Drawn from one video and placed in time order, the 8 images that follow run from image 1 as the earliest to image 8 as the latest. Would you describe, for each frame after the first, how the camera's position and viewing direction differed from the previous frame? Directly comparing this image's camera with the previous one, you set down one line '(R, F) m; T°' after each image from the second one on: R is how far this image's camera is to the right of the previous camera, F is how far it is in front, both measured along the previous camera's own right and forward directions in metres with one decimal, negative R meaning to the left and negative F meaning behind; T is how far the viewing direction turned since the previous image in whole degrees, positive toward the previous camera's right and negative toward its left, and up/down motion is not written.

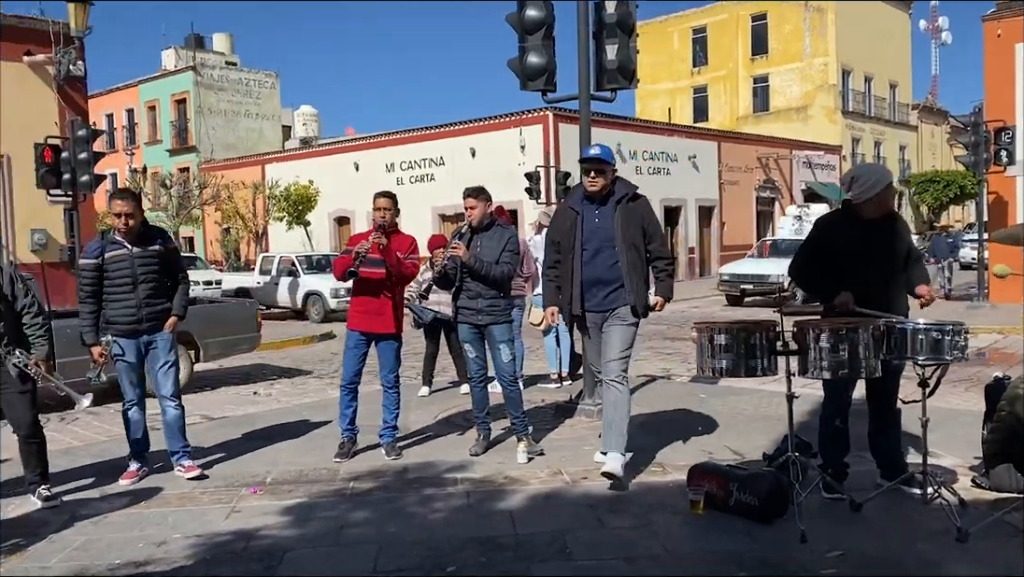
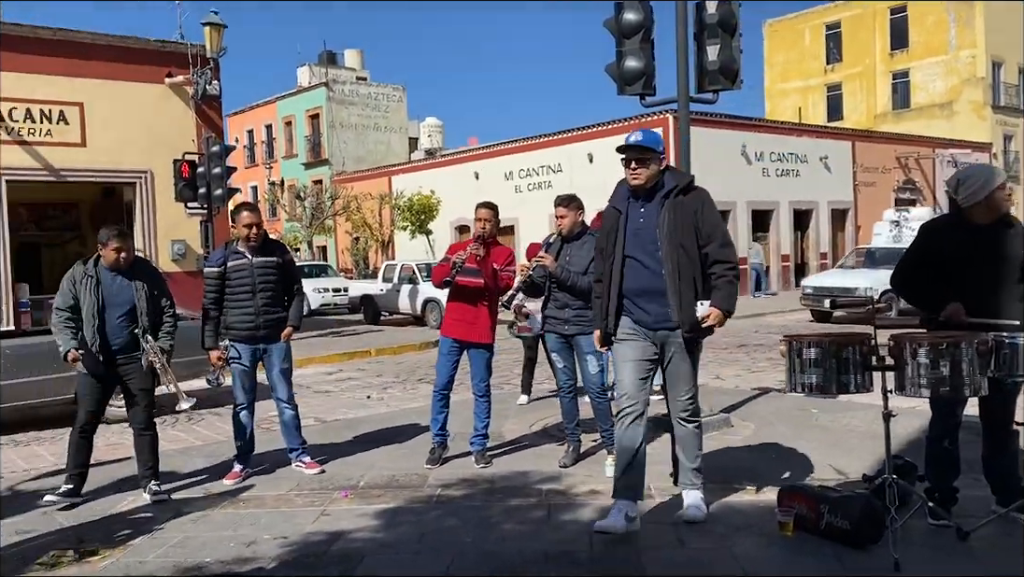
(+0.2, +0.1) m; -8°
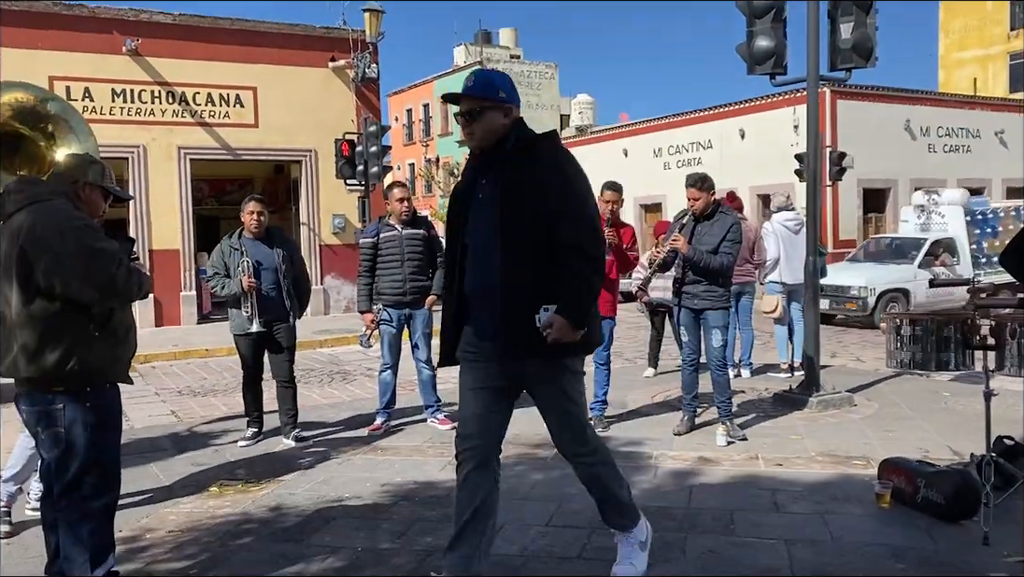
(+0.2, -0.3) m; -10°
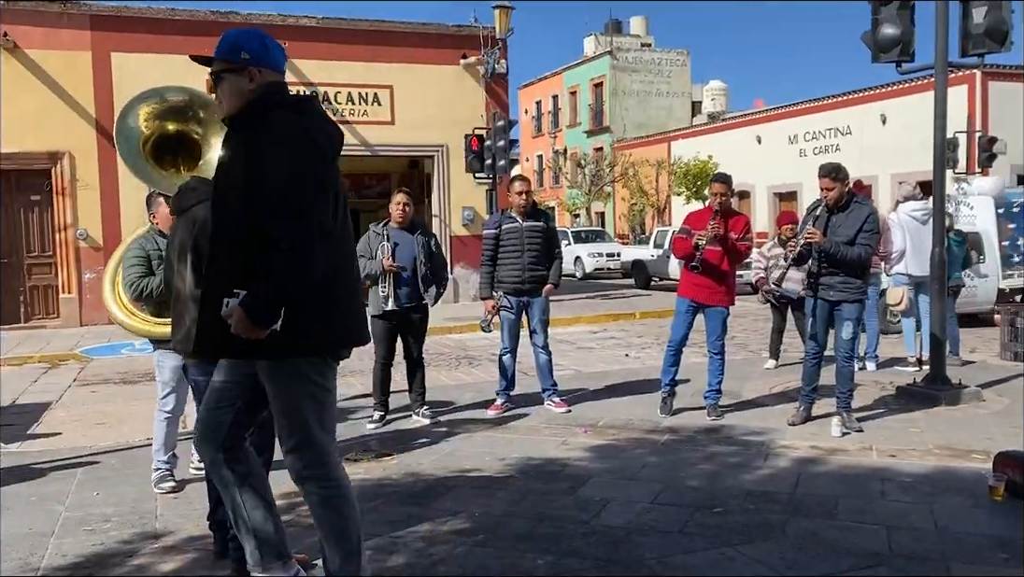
(+0.1, -0.3) m; -9°
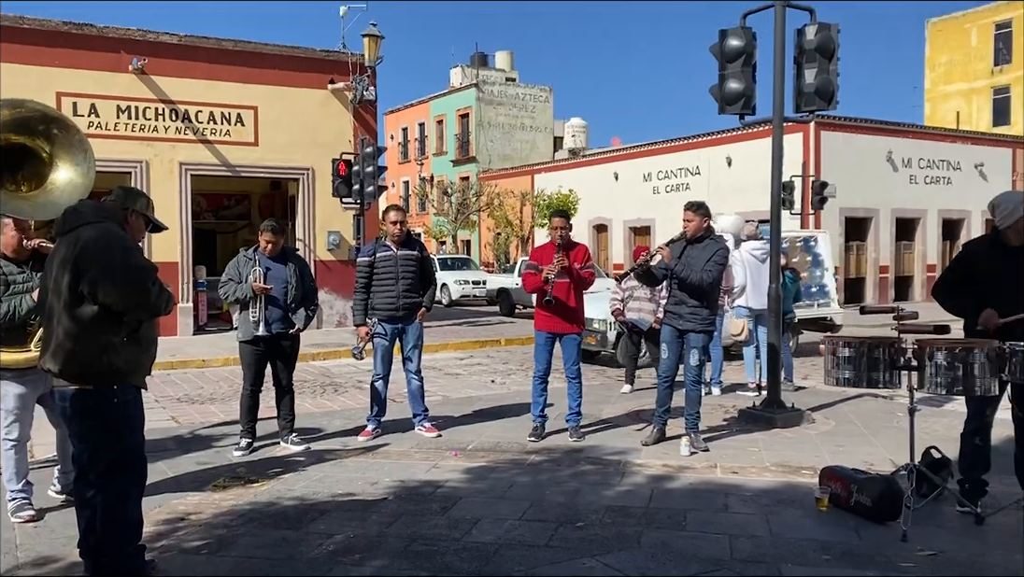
(-0.1, -0.2) m; +9°
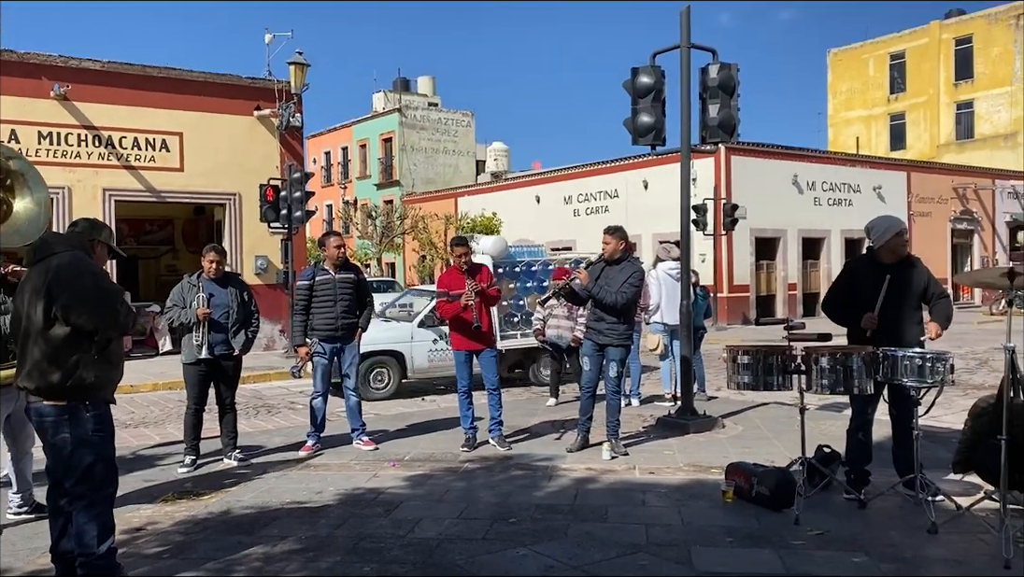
(-0.1, -0.5) m; +5°
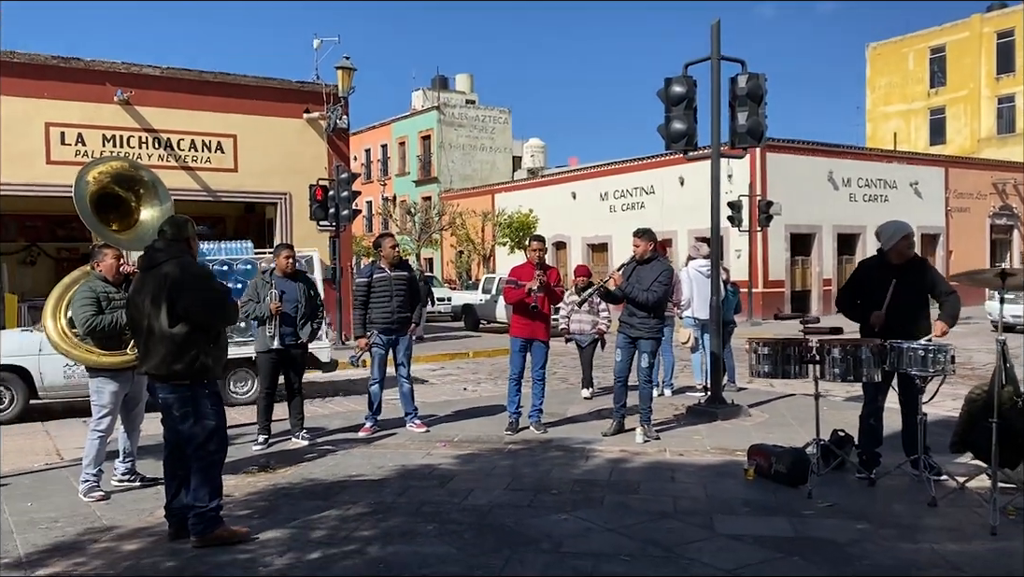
(0.0, -0.6) m; -2°
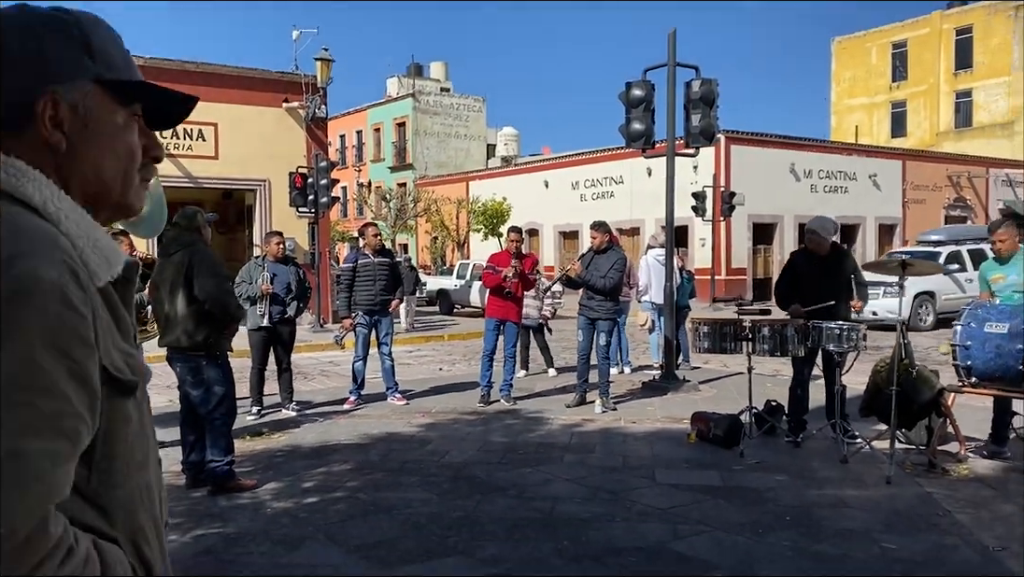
(0.0, -0.8) m; +2°
